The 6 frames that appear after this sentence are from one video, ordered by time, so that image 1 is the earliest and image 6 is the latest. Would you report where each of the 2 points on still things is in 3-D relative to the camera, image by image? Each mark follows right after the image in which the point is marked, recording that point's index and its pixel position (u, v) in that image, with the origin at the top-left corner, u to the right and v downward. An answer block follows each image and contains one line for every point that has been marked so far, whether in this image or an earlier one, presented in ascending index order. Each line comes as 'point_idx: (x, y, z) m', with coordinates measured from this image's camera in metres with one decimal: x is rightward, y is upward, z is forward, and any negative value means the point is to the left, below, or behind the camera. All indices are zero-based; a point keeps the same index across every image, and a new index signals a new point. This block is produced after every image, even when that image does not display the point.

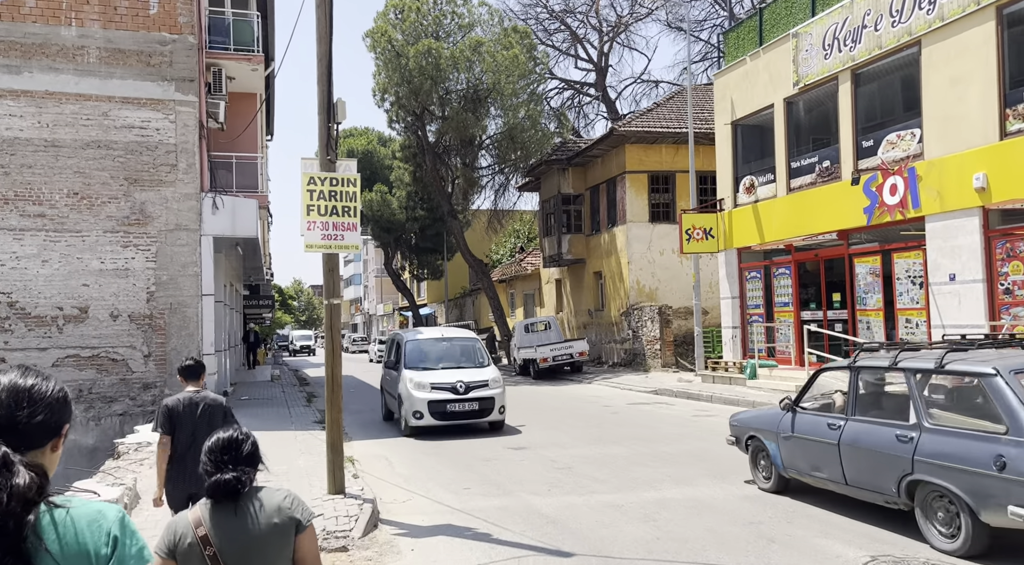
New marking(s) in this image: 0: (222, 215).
0: (-6.2, +1.5, +17.2) m
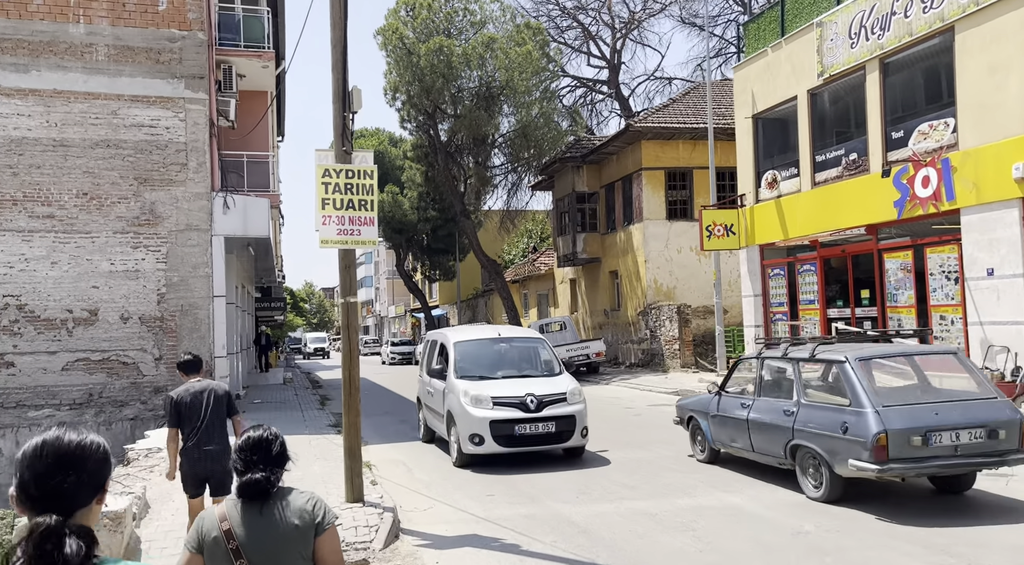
0: (-5.8, +1.5, +16.9) m
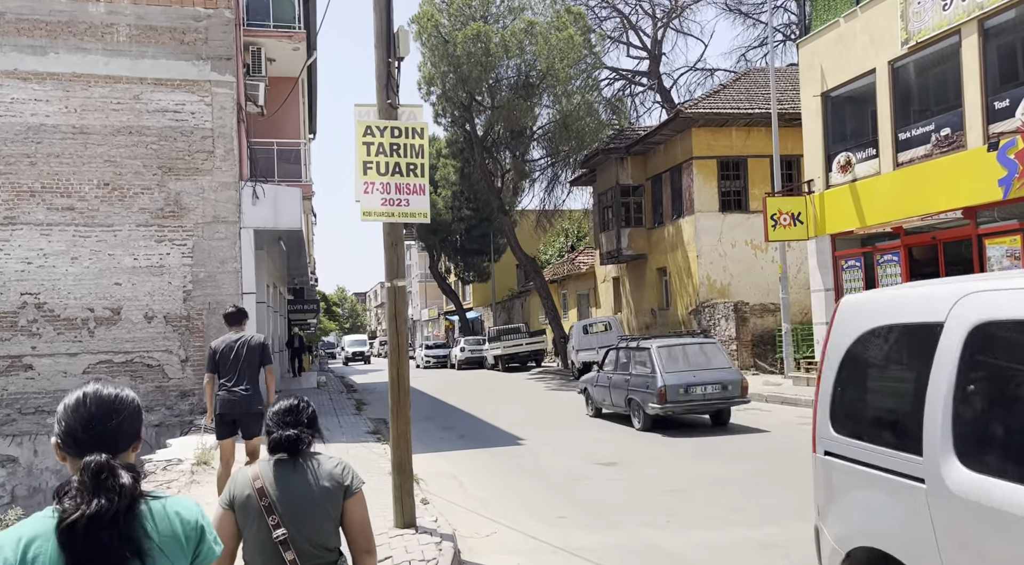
0: (-4.8, +1.6, +15.8) m
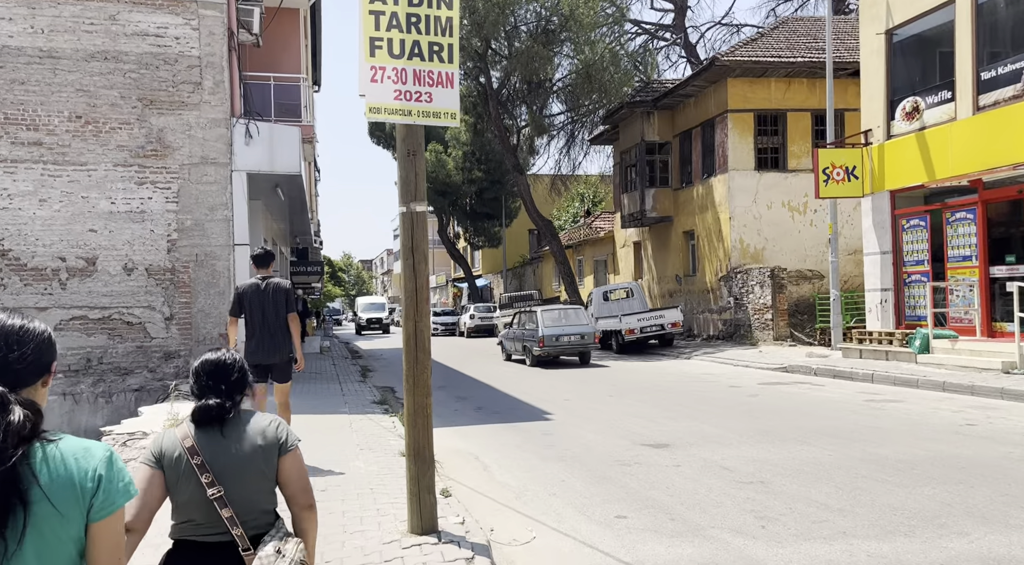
0: (-4.4, +2.4, +14.1) m
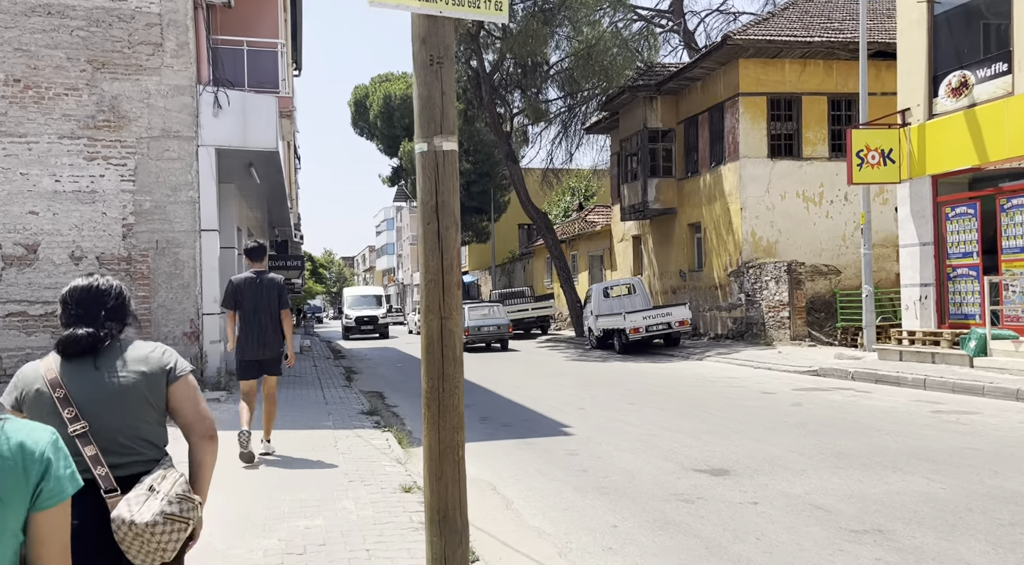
0: (-4.3, +2.5, +12.3) m
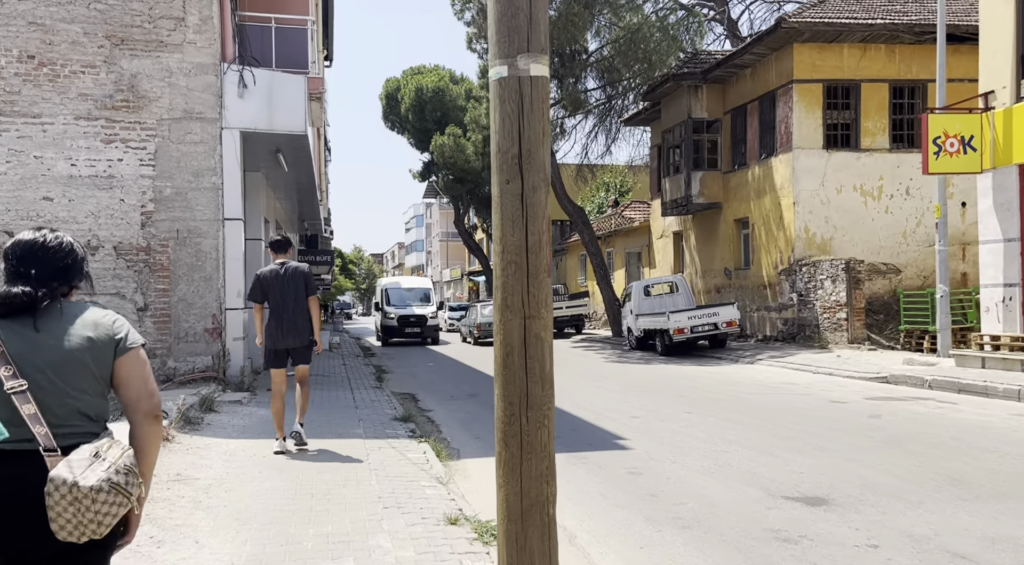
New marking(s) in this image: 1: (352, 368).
0: (-3.6, +2.6, +11.5) m
1: (-3.3, -1.7, +16.6) m
